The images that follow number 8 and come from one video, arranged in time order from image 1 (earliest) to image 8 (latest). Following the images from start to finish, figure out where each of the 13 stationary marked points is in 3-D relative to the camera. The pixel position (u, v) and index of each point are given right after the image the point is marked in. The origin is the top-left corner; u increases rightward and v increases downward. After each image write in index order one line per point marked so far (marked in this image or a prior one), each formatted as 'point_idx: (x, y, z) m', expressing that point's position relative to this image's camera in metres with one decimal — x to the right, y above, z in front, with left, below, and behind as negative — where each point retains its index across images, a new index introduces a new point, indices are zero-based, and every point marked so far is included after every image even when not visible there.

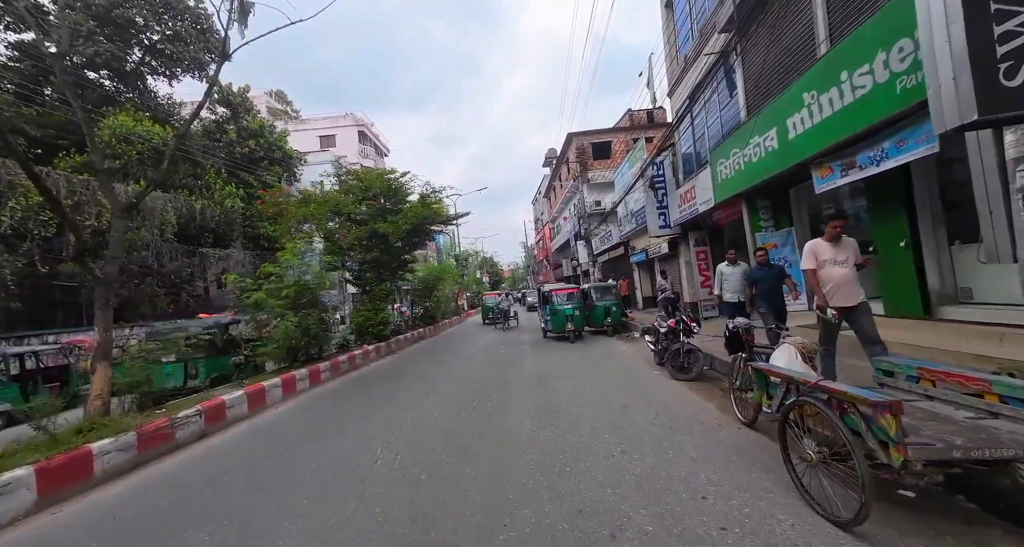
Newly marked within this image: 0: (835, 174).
0: (+5.3, +1.6, +6.3) m
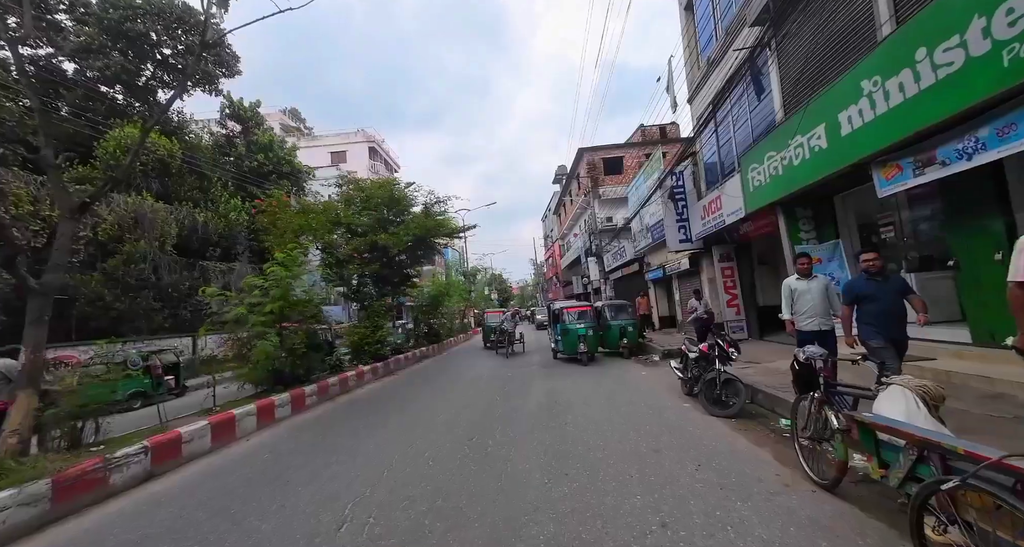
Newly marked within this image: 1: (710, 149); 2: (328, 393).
0: (+5.4, +1.4, +5.3) m
1: (+6.3, +3.9, +12.0) m
2: (-4.4, -2.8, +9.0) m
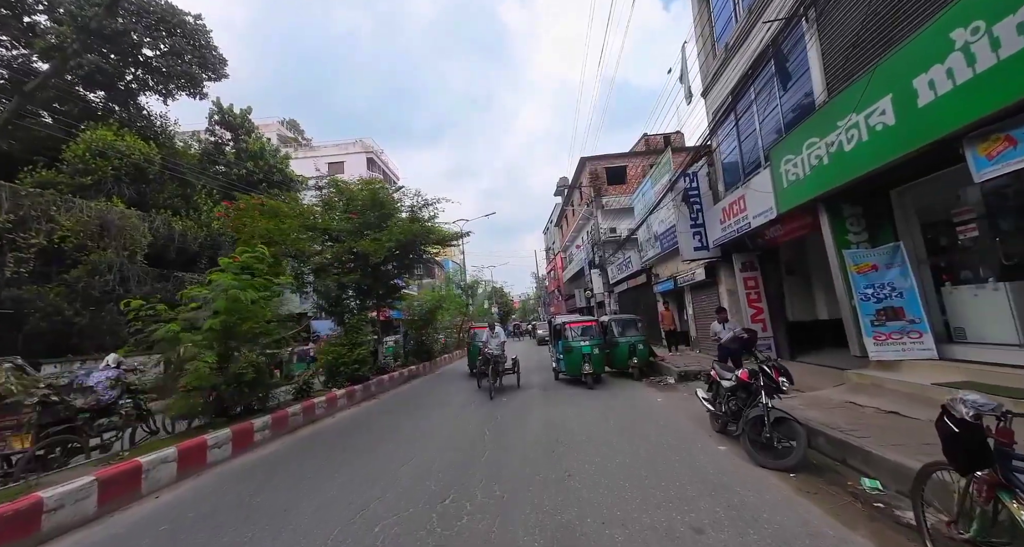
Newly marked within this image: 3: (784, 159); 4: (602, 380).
0: (+5.3, +1.3, +4.0) m
1: (+6.2, +3.6, +10.7) m
2: (-4.5, -3.0, +7.6) m
3: (+5.5, +2.3, +7.7) m
4: (+2.9, -3.5, +12.5) m
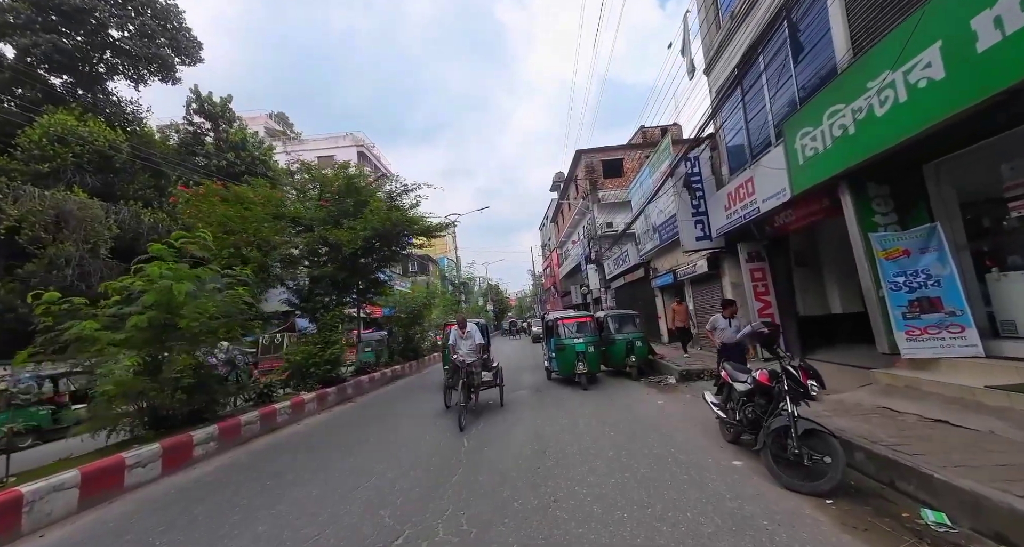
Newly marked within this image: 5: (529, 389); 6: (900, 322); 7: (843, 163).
0: (+5.0, +1.5, +3.1) m
1: (+5.8, +3.8, +9.9) m
2: (-4.8, -2.8, +6.7) m
3: (+5.2, +2.5, +6.8) m
4: (+2.6, -3.3, +11.6) m
5: (+0.5, -3.4, +11.3) m
6: (+5.9, -0.7, +5.8) m
7: (+5.2, +1.7, +6.0) m
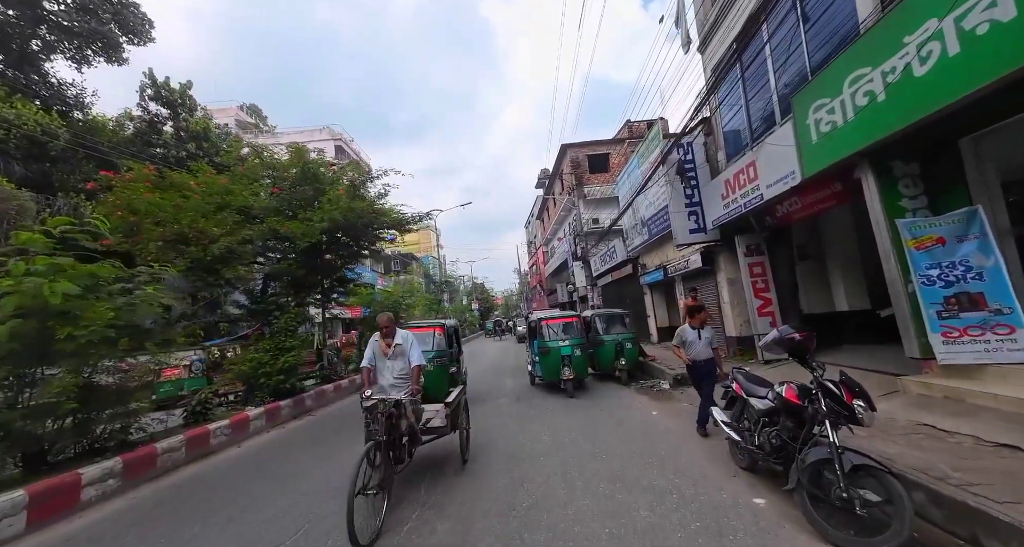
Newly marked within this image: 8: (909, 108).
0: (+4.7, +1.6, +2.3) m
1: (+5.3, +4.0, +9.1) m
2: (-5.2, -2.8, +5.5) m
3: (+4.7, +2.6, +6.0) m
4: (+2.0, -3.2, +10.7) m
5: (0.0, -3.3, +10.4) m
6: (+5.5, -0.6, +5.0) m
7: (+4.8, +1.8, +5.1) m
8: (+4.7, +2.0, +4.5) m
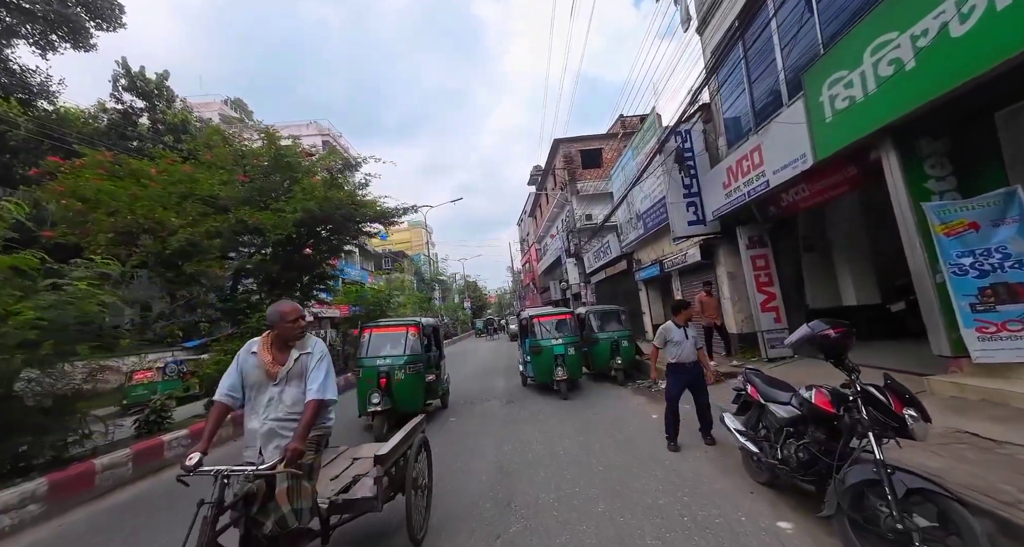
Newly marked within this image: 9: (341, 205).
0: (+4.6, +1.7, +1.8) m
1: (+5.0, +4.1, +8.5) m
2: (-5.4, -2.7, +4.9) m
3: (+4.5, +2.8, +5.5) m
4: (+1.8, -3.0, +10.2) m
5: (-0.3, -3.2, +9.8) m
6: (+5.3, -0.5, +4.5) m
7: (+4.6, +2.0, +4.6) m
8: (+4.6, +2.1, +4.0) m
9: (-4.2, +1.7, +9.5) m
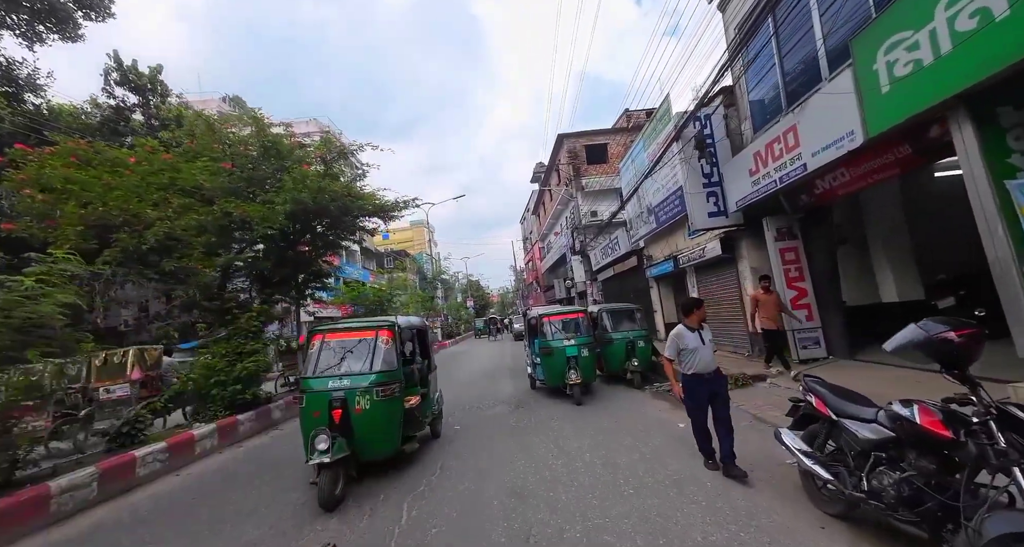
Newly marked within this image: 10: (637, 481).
0: (+4.7, +1.8, +1.1) m
1: (+5.2, +4.2, +7.9) m
2: (-5.2, -2.6, +4.2) m
3: (+4.7, +2.9, +4.8) m
4: (+2.0, -2.9, +9.5) m
5: (-0.1, -3.1, +9.1) m
6: (+5.5, -0.4, +3.8) m
7: (+4.8, +2.1, +3.9) m
8: (+4.7, +2.2, +3.3) m
9: (-4.0, +1.8, +8.9) m
10: (+1.4, -2.4, +4.3) m
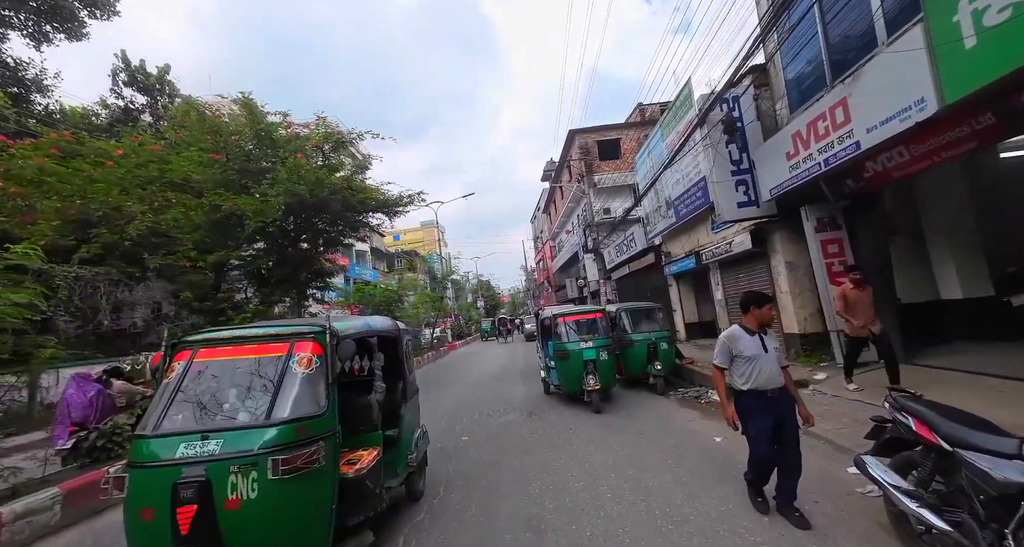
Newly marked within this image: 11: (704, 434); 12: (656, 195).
0: (+4.7, +1.9, +0.3) m
1: (+5.4, +4.3, +7.1) m
2: (-5.0, -2.6, +3.7) m
3: (+4.8, +3.0, +4.0) m
4: (+2.3, -2.8, +8.8) m
5: (+0.2, -3.0, +8.5) m
6: (+5.6, -0.3, +3.0) m
7: (+4.9, +2.2, +3.1) m
8: (+4.8, +2.3, +2.5) m
9: (-3.8, +1.8, +8.3) m
10: (+1.5, -2.3, +3.6) m
11: (+3.0, -2.4, +5.8) m
12: (+5.6, +3.0, +14.7) m
